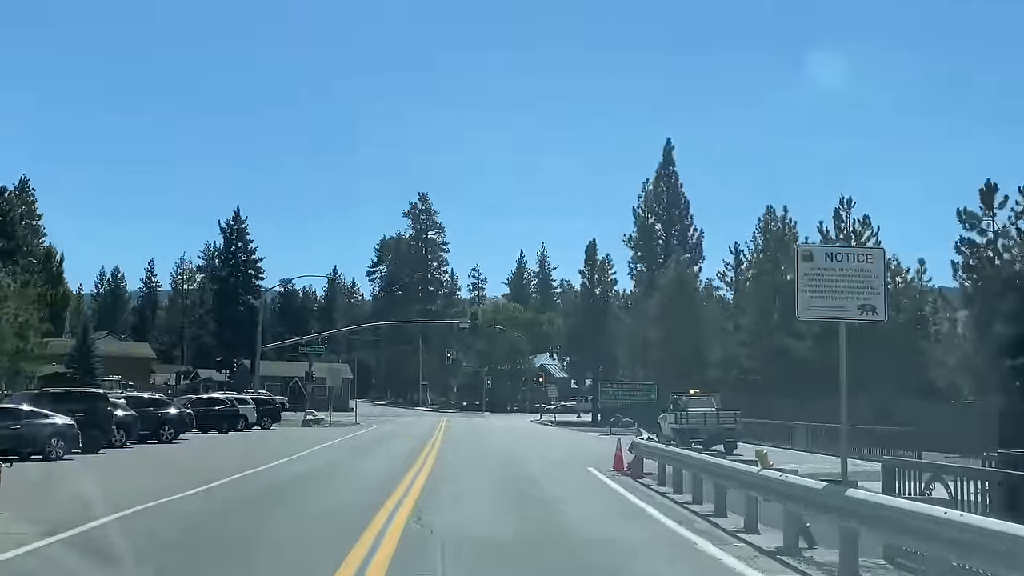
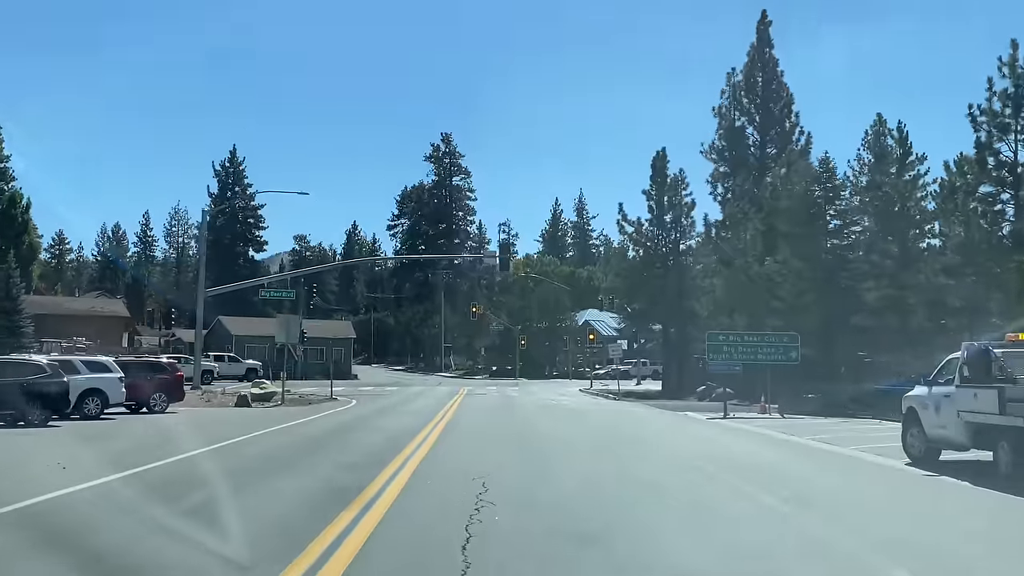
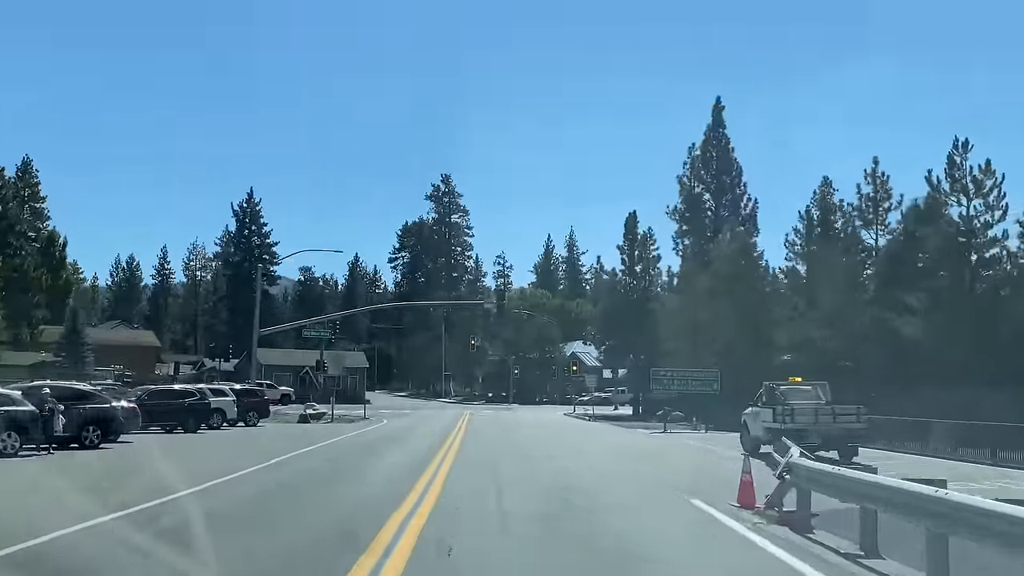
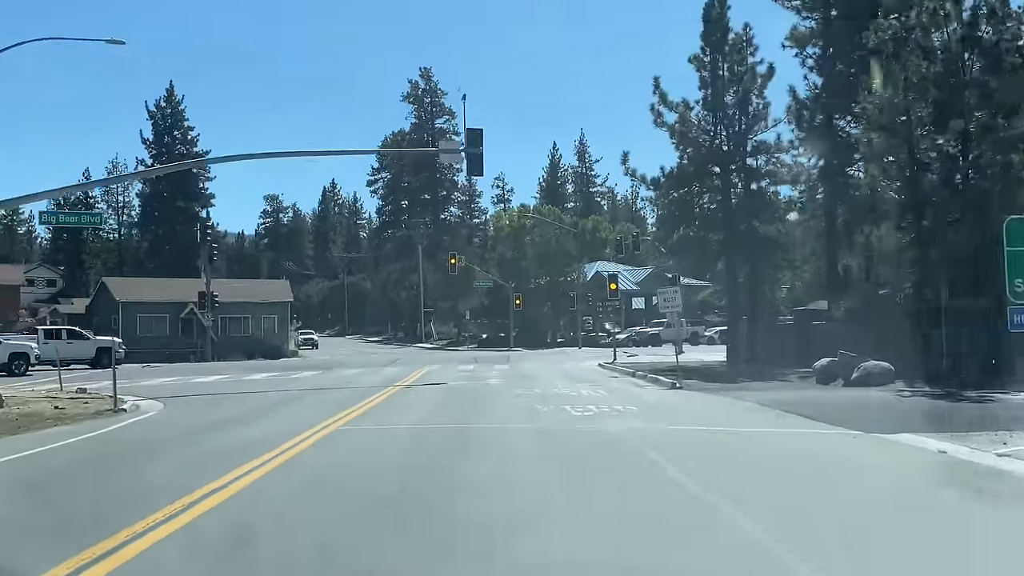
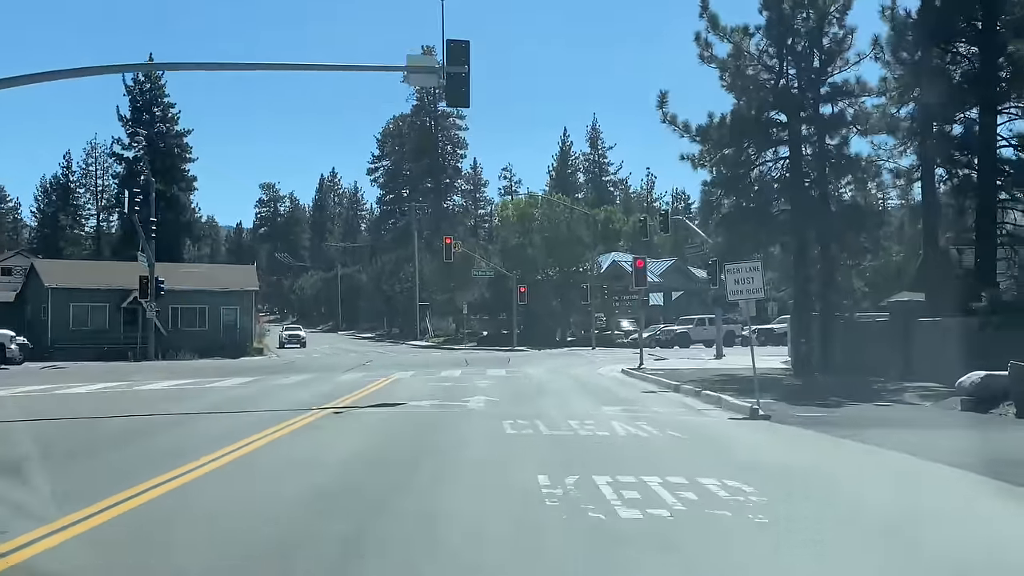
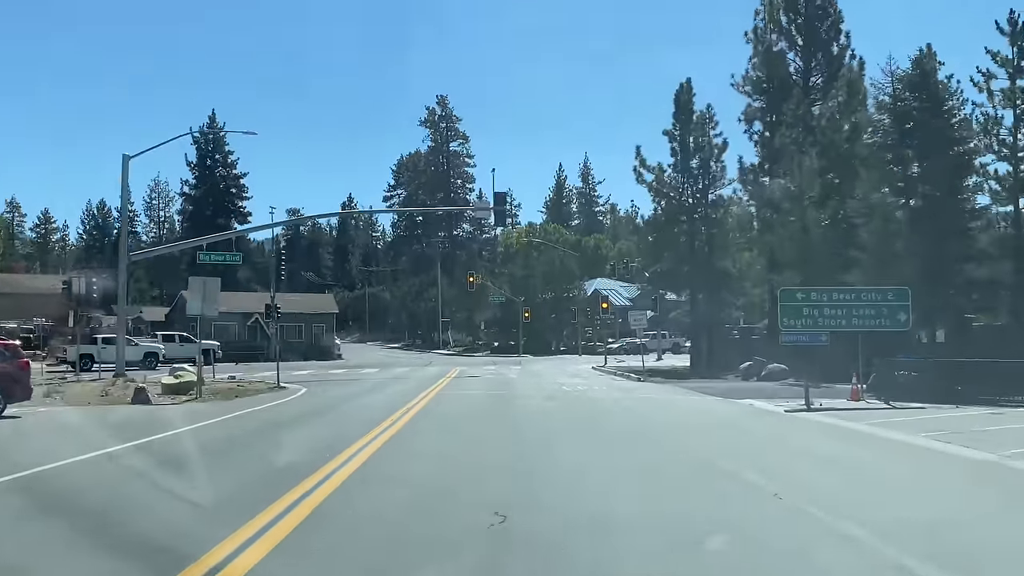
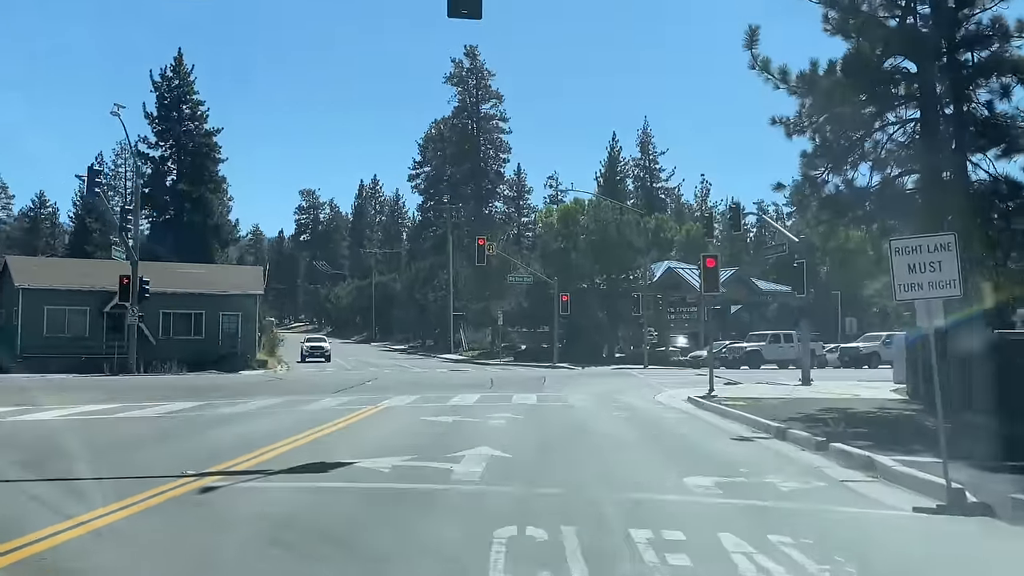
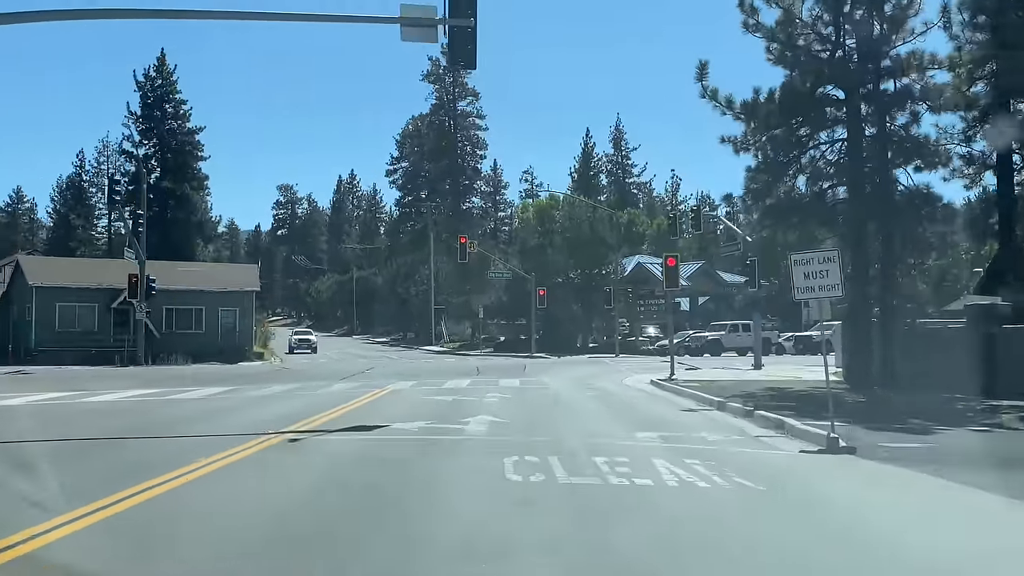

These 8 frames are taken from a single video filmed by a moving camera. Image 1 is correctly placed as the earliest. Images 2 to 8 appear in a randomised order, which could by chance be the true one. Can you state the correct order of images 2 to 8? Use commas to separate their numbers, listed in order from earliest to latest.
3, 2, 6, 4, 5, 8, 7
